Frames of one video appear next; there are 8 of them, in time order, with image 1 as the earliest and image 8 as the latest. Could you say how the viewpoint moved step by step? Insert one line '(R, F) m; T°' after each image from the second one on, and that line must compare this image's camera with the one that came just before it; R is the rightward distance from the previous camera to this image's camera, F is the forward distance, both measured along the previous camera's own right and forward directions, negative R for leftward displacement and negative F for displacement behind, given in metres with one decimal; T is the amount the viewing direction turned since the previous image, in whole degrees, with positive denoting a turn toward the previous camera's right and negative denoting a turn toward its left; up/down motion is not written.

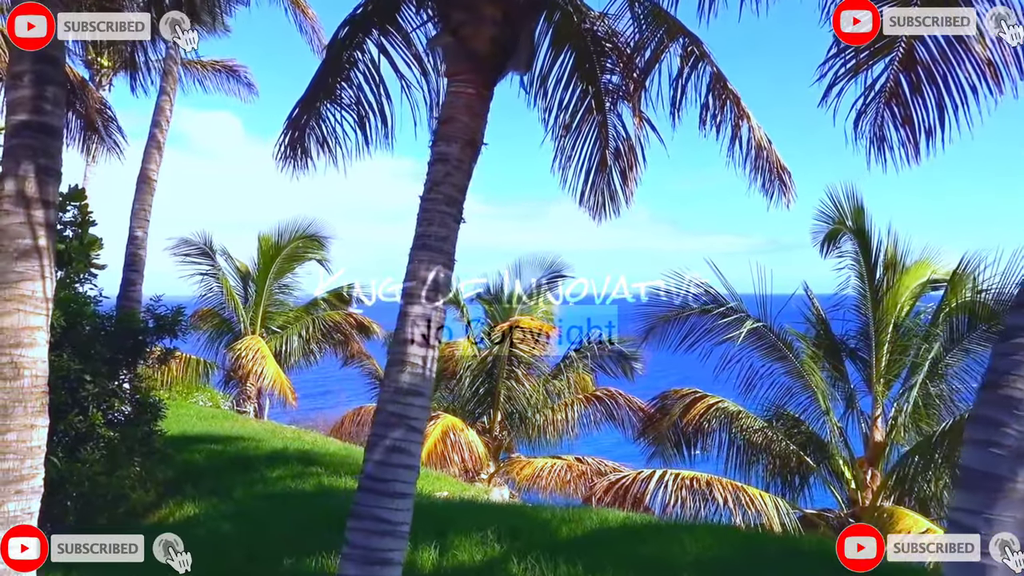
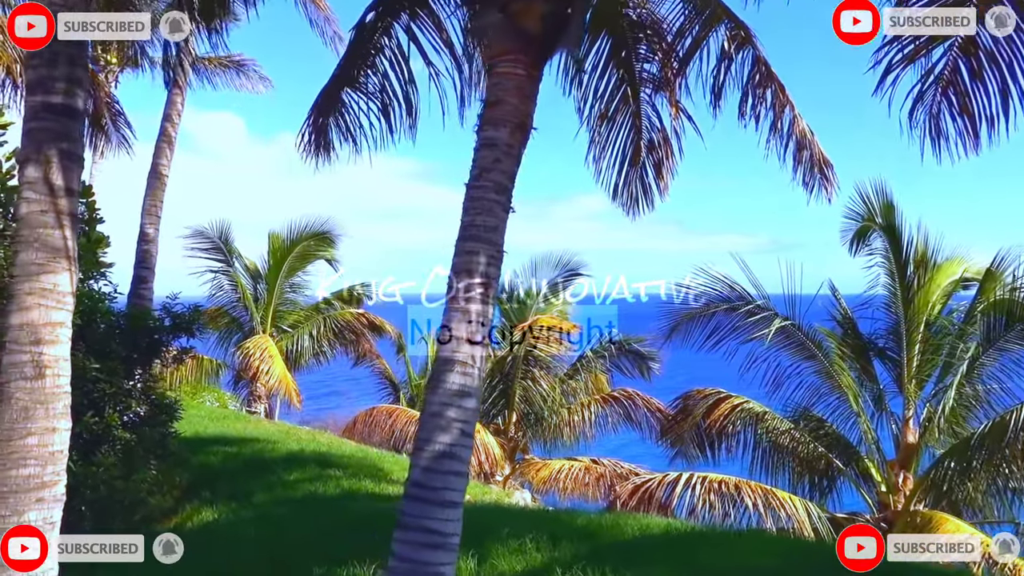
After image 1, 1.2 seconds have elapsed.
(-0.2, +0.3) m; 0°
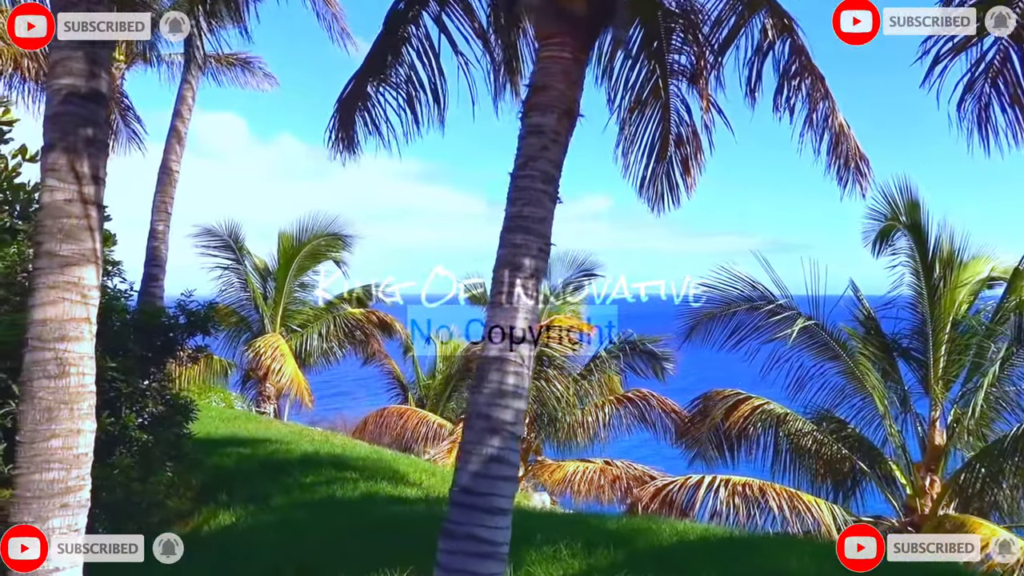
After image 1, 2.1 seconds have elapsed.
(-0.2, +0.2) m; 0°
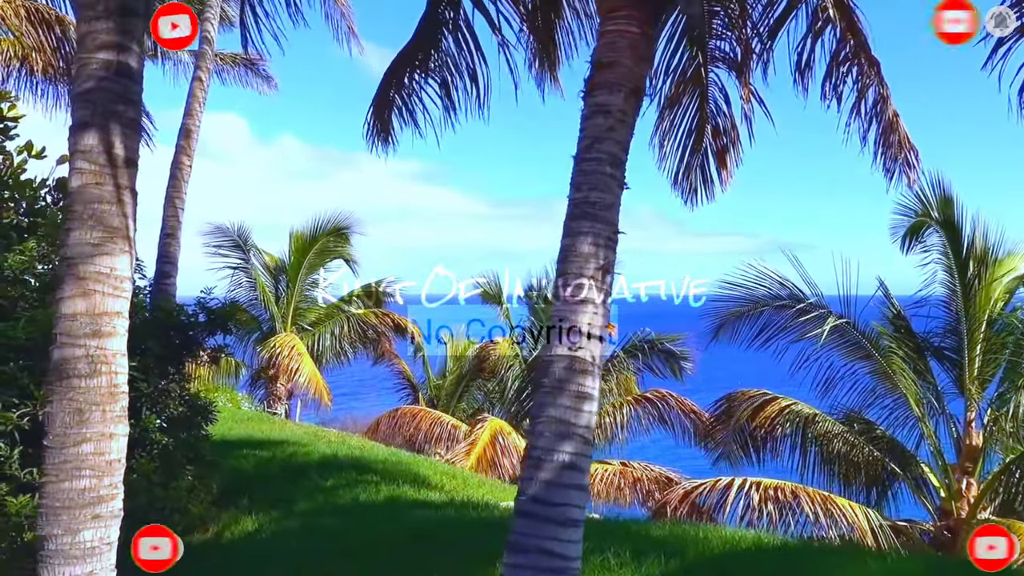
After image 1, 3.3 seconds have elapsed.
(-0.3, +0.3) m; 0°
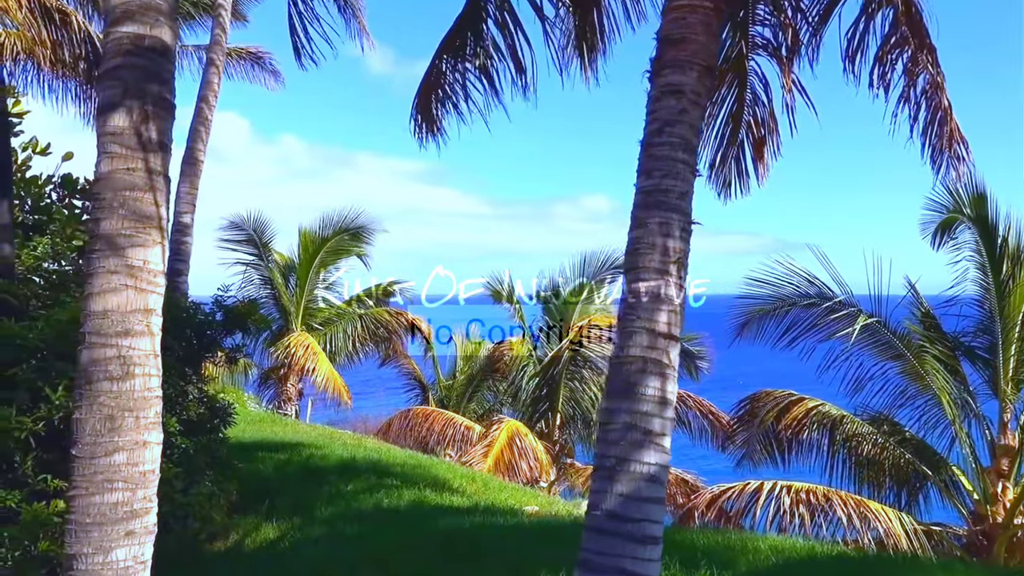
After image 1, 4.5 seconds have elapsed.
(-0.2, +0.3) m; 0°
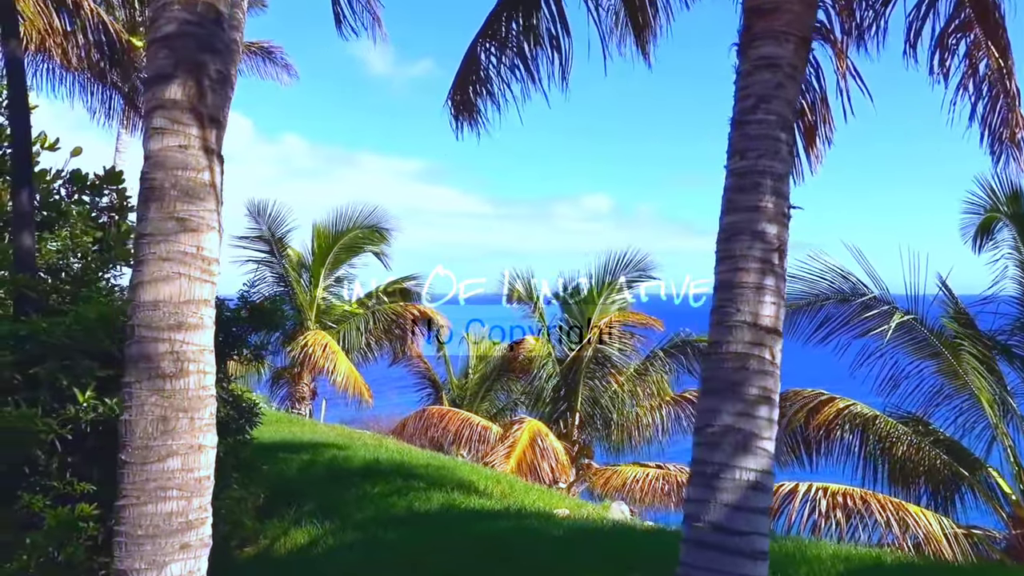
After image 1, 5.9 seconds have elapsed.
(-0.3, +0.3) m; 0°
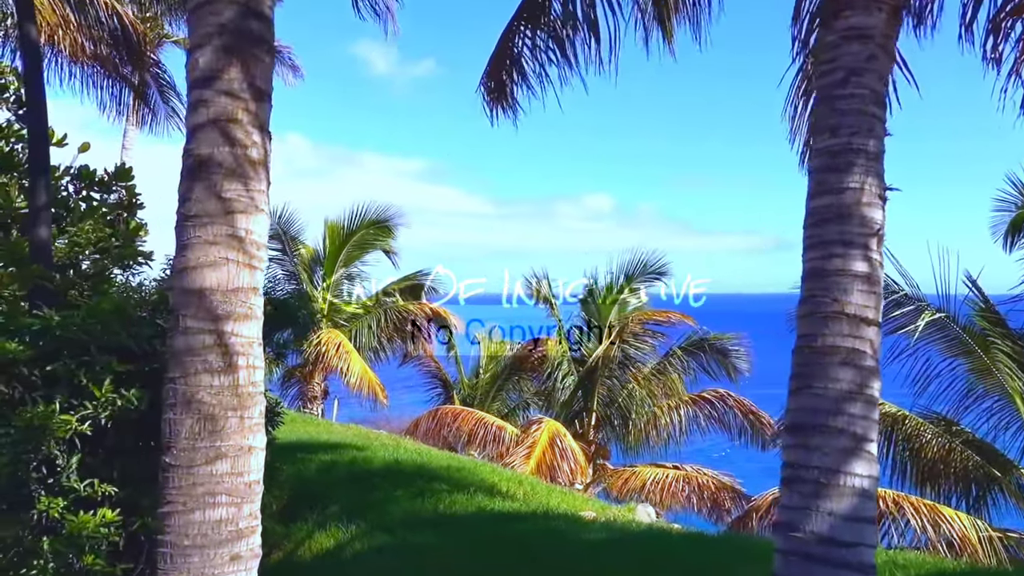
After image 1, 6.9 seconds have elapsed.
(-0.2, +0.2) m; 0°
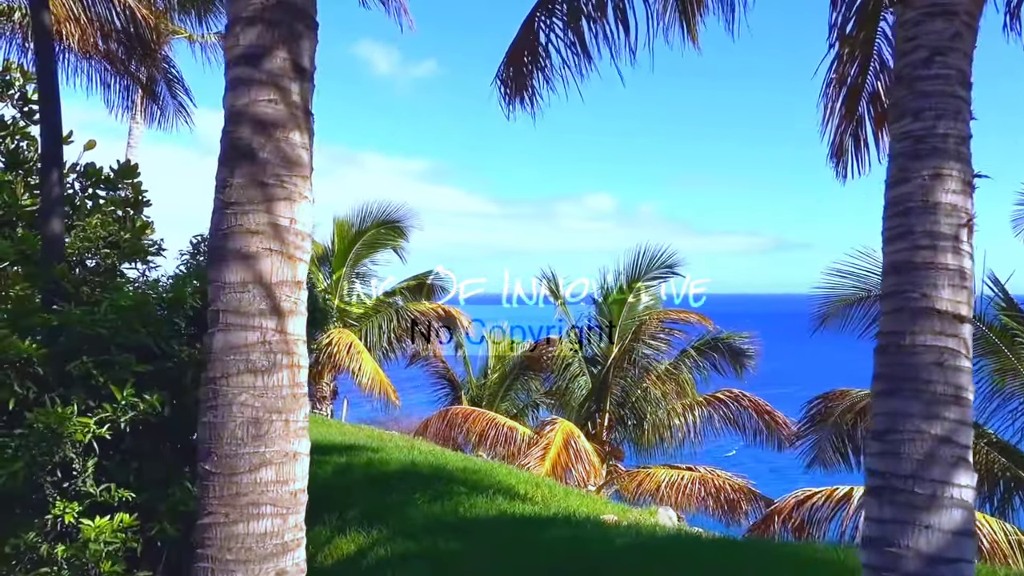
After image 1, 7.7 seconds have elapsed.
(-0.2, +0.2) m; 0°
